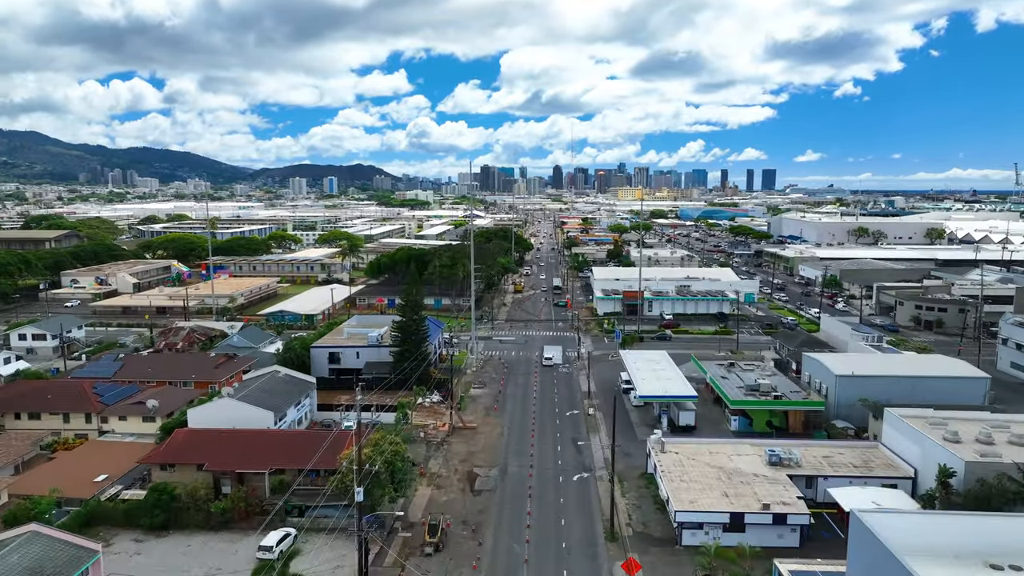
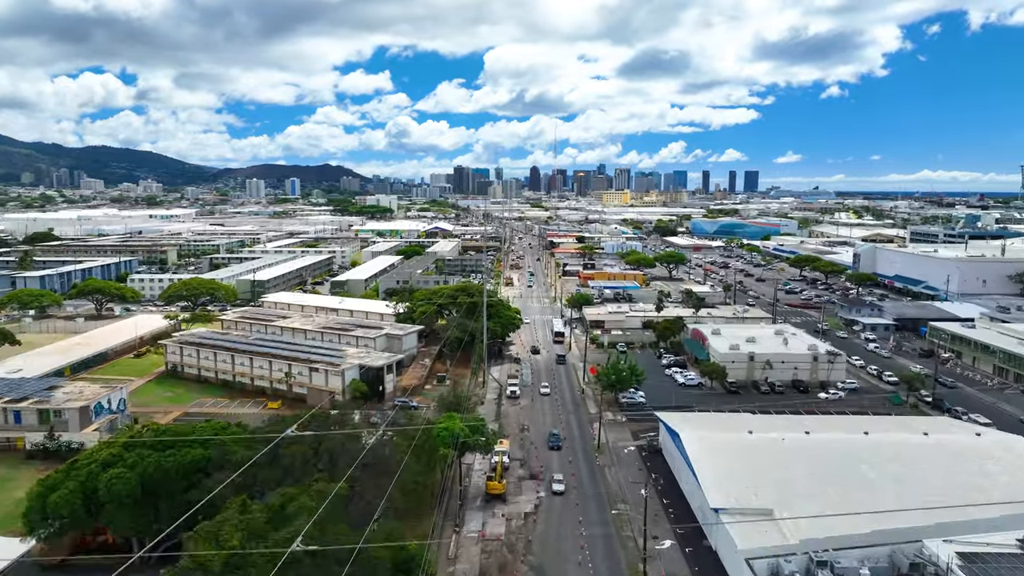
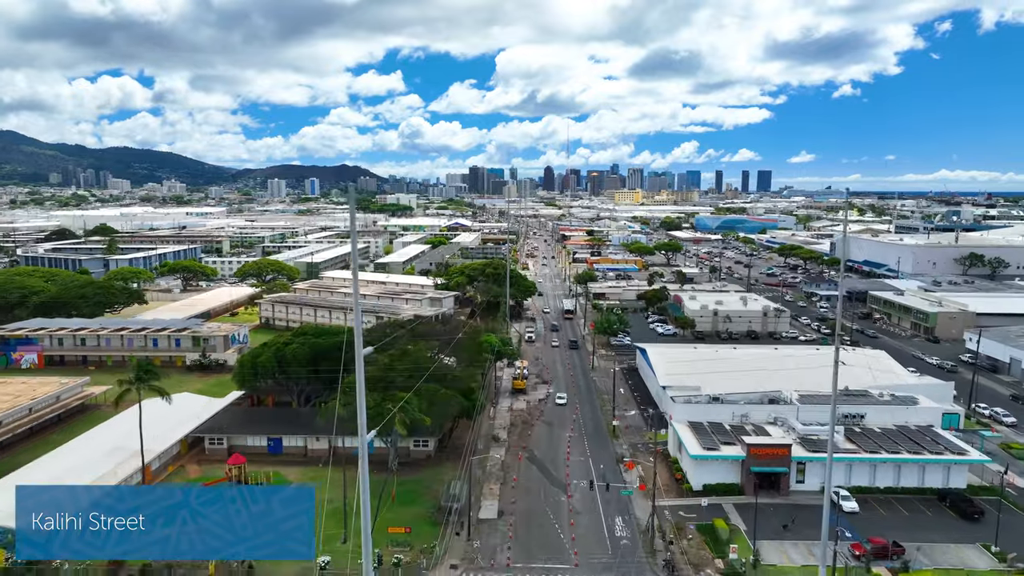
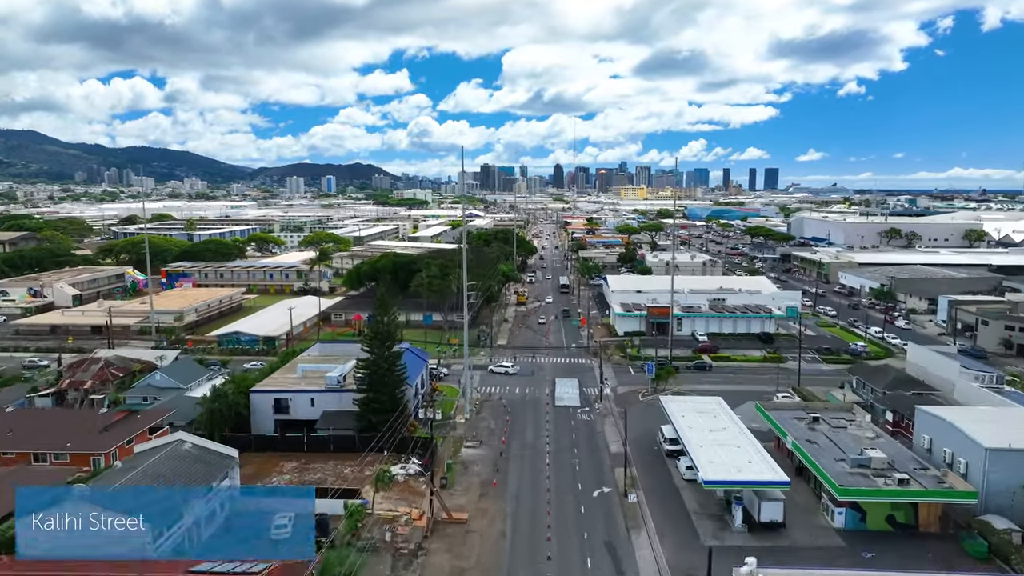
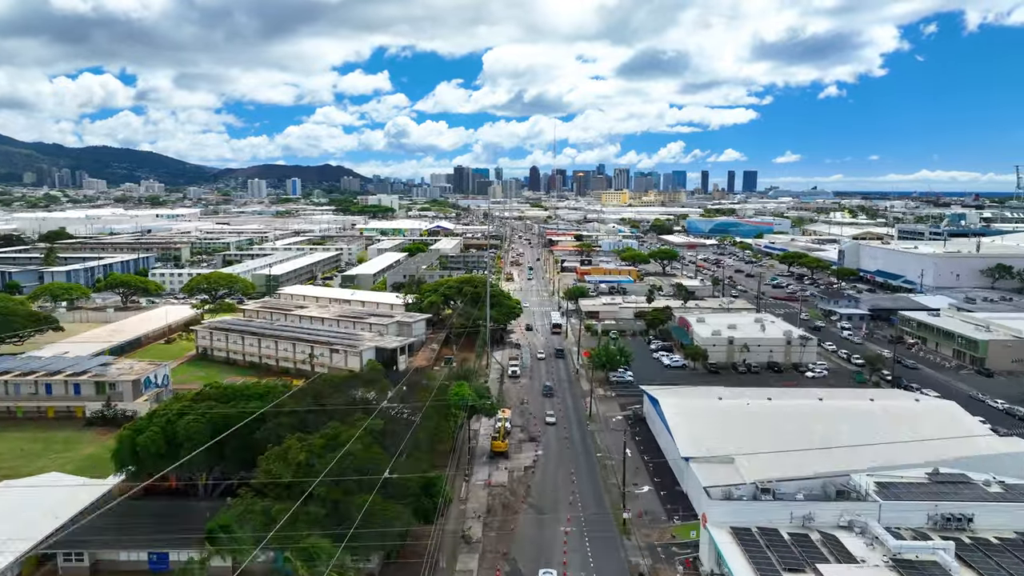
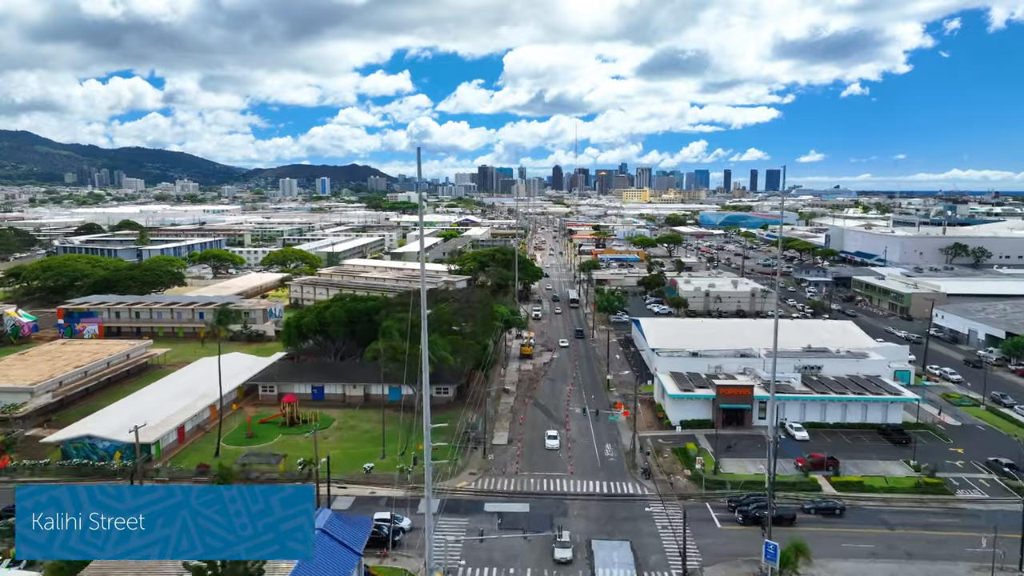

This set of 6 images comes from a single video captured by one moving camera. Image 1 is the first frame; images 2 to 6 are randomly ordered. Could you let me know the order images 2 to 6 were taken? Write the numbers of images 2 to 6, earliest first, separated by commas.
4, 6, 3, 5, 2
